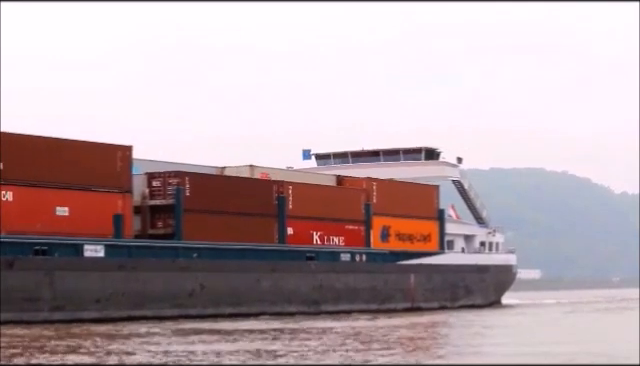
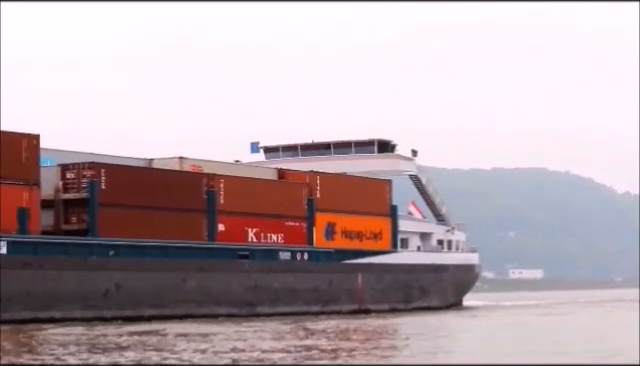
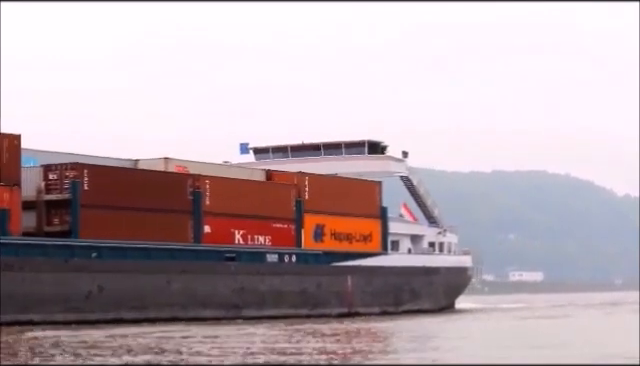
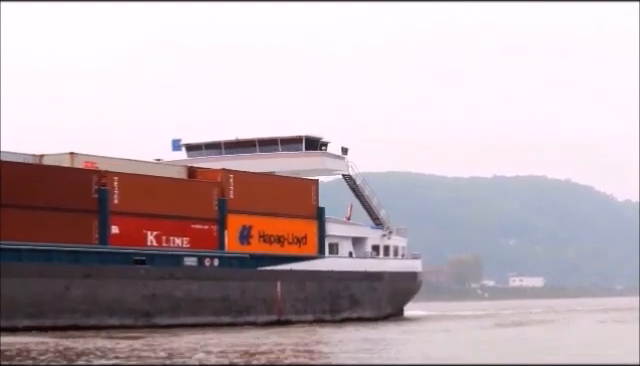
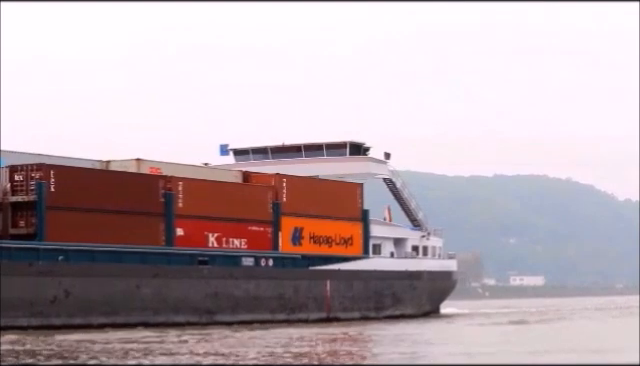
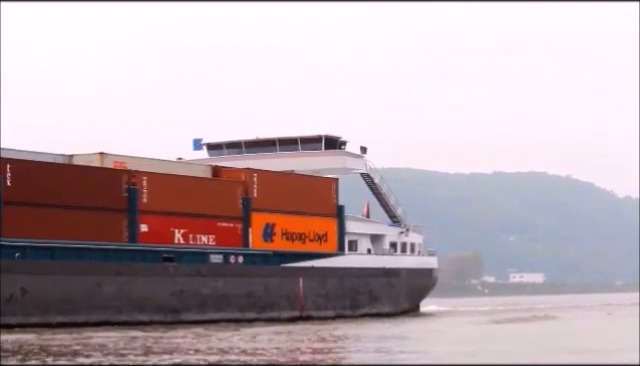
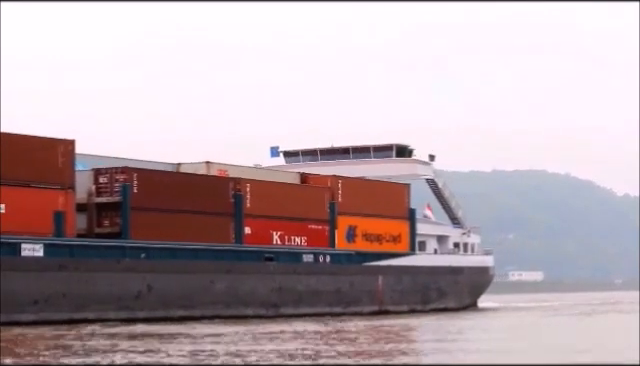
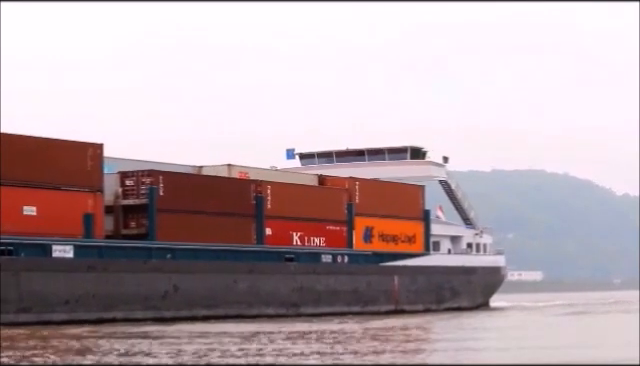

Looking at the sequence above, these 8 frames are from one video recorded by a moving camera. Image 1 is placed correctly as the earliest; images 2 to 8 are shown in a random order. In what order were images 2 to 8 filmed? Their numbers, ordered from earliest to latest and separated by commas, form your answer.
8, 7, 2, 3, 5, 6, 4
